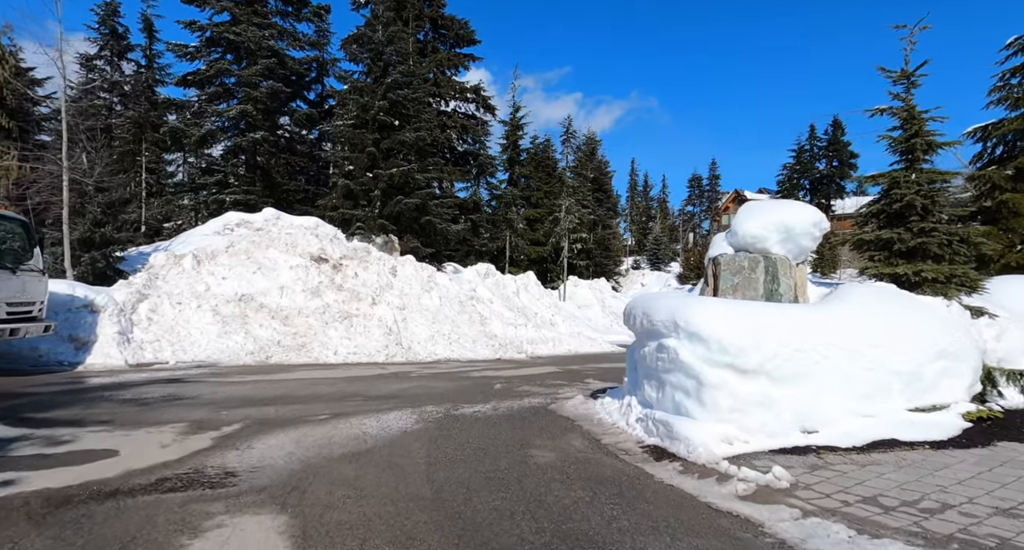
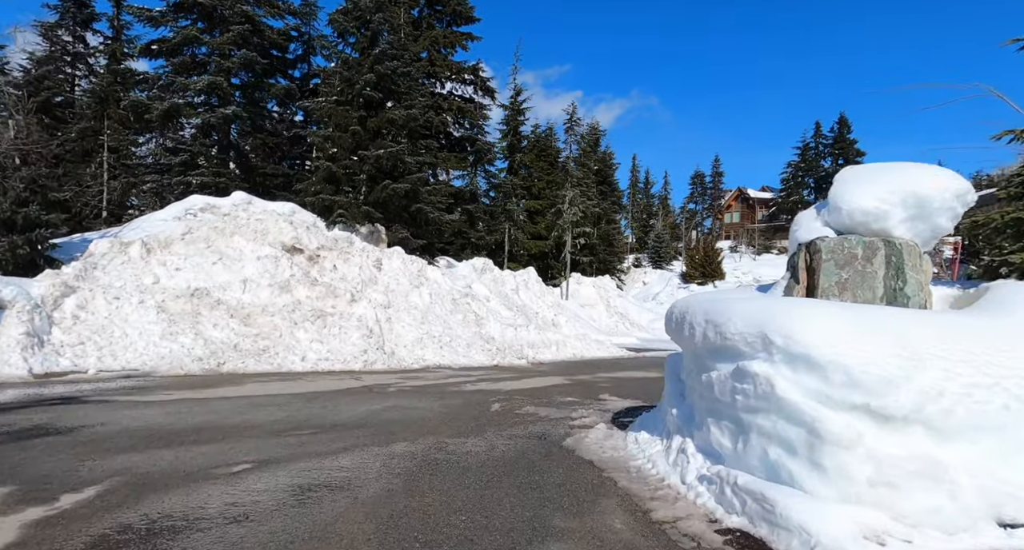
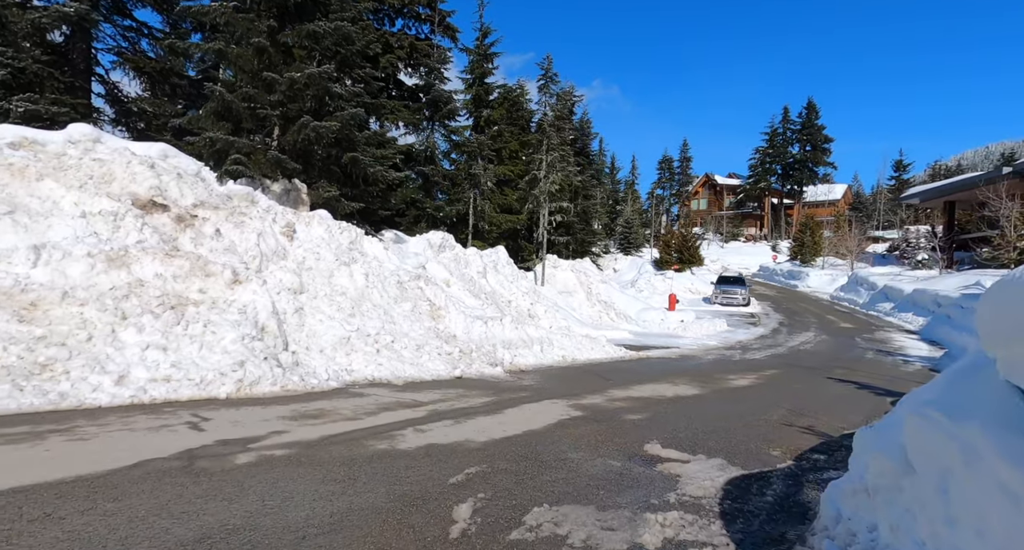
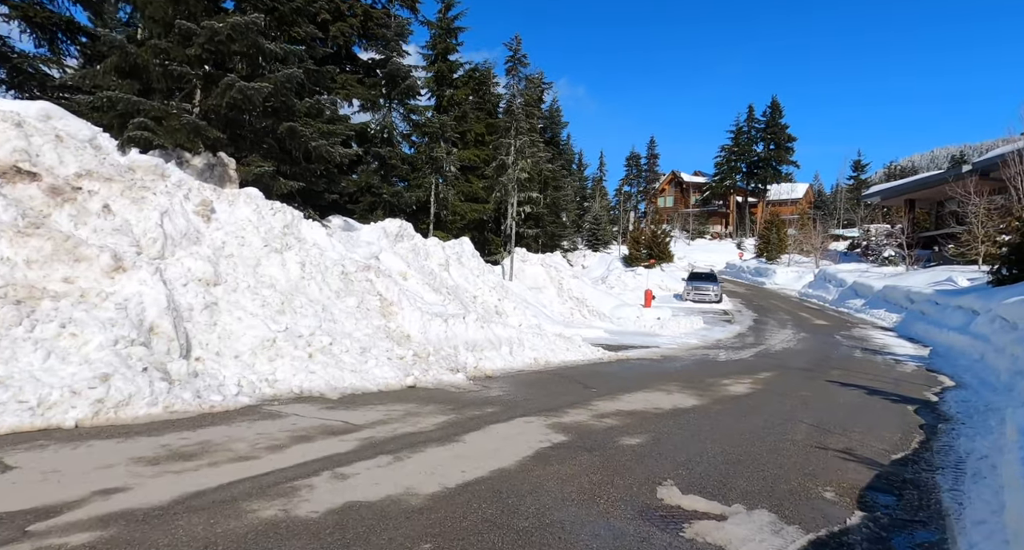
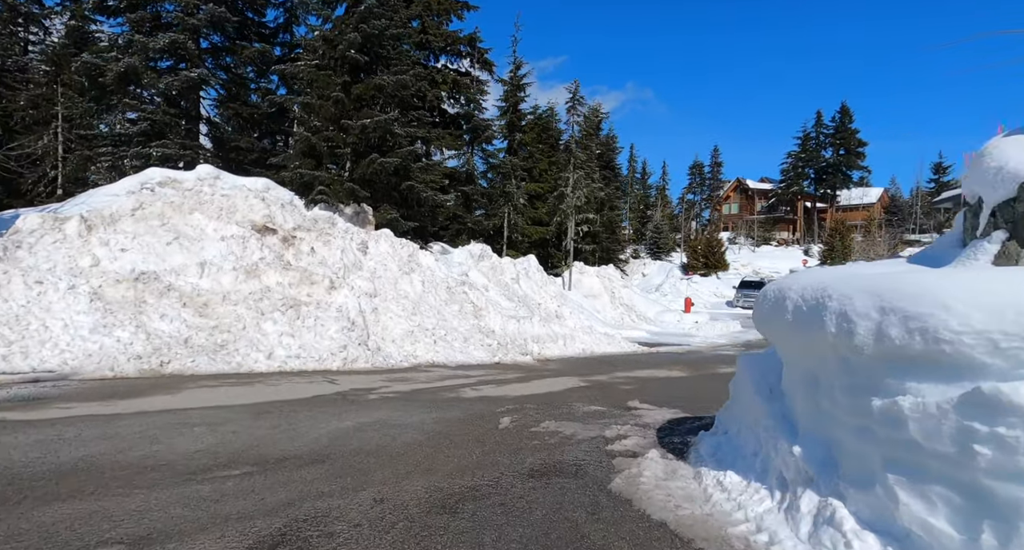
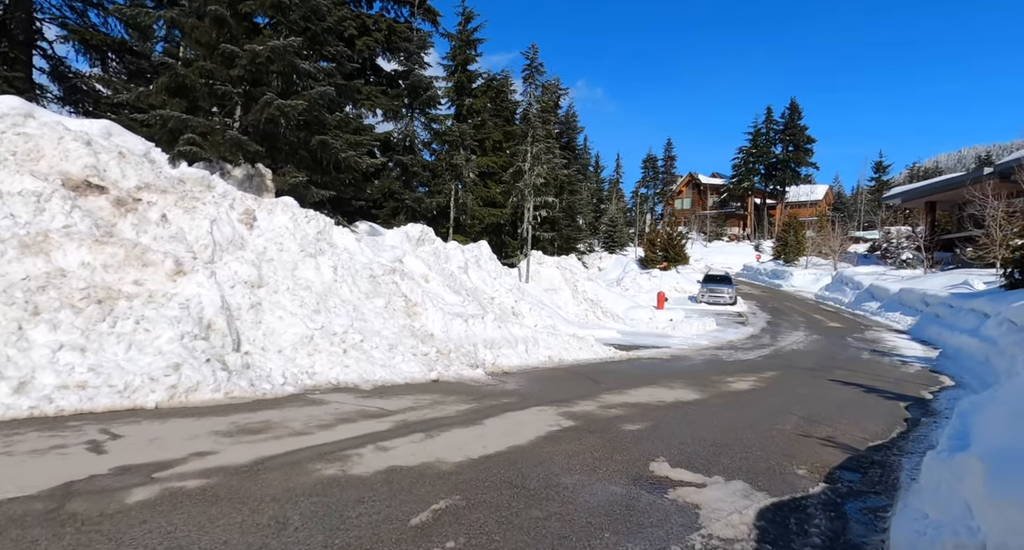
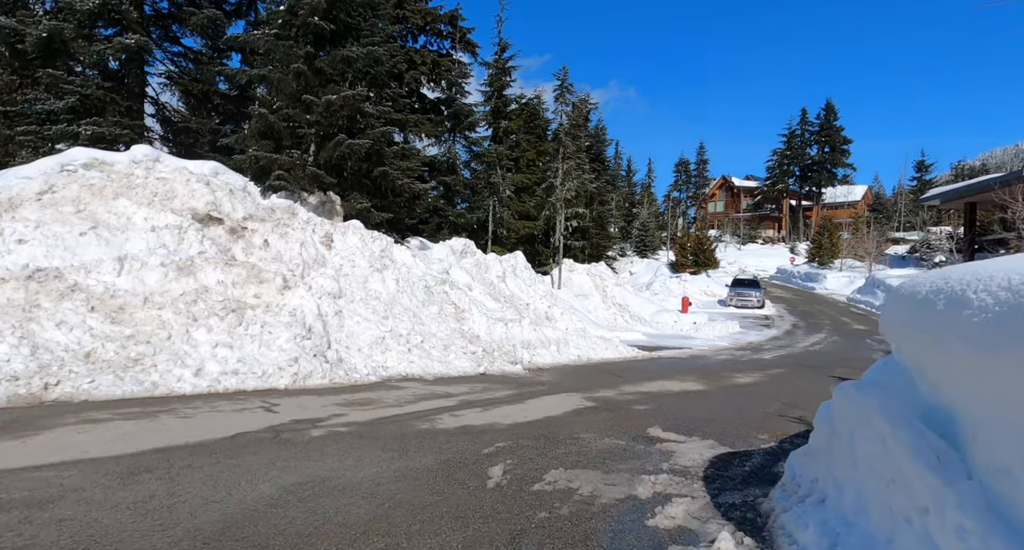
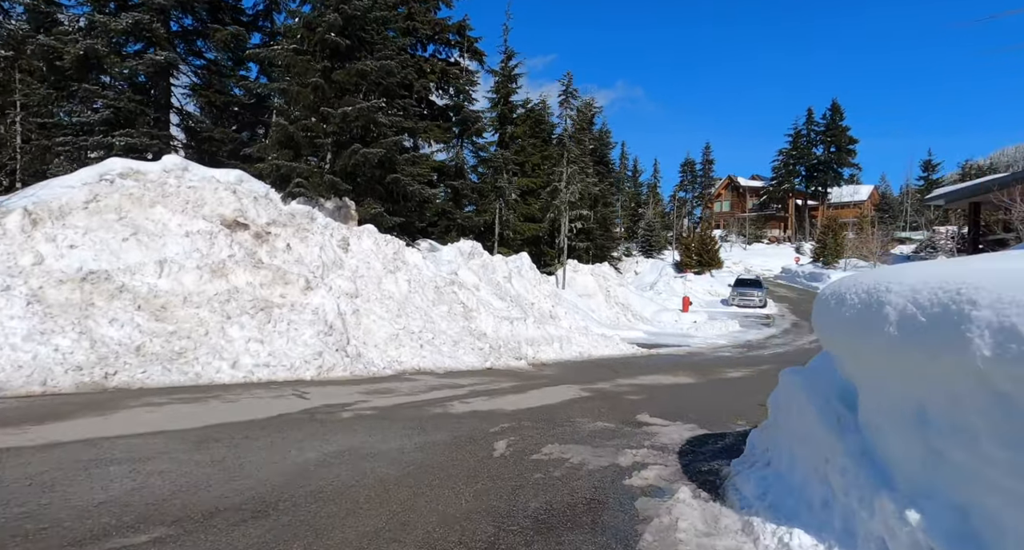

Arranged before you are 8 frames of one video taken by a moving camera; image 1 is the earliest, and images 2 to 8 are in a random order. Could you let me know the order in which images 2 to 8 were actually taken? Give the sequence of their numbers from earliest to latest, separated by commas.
2, 5, 8, 7, 3, 6, 4
